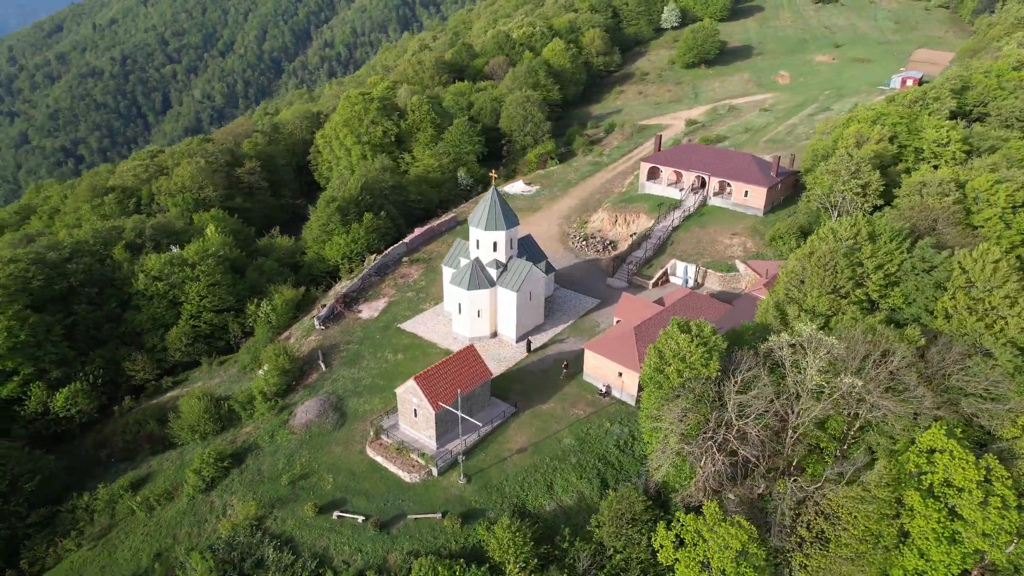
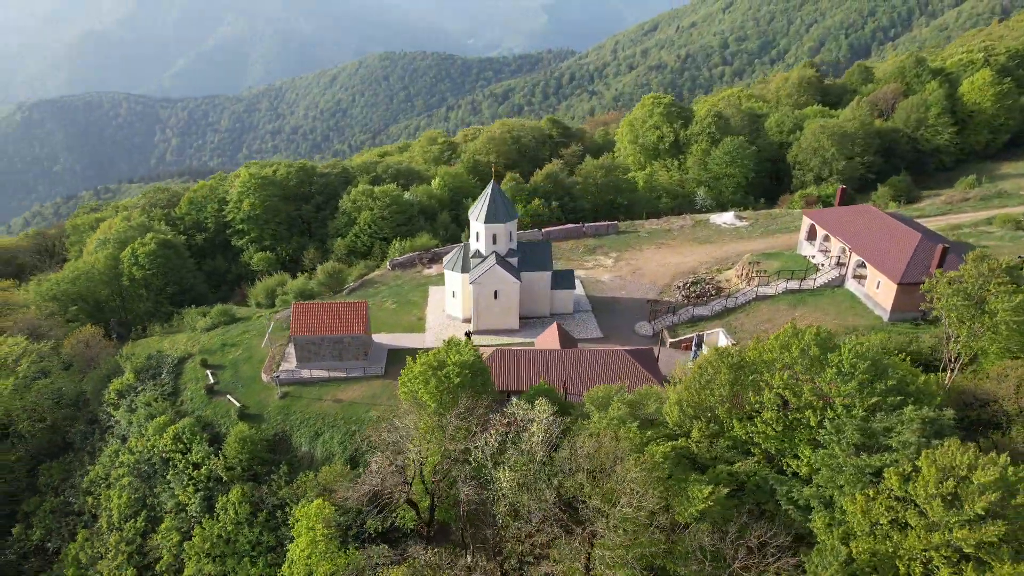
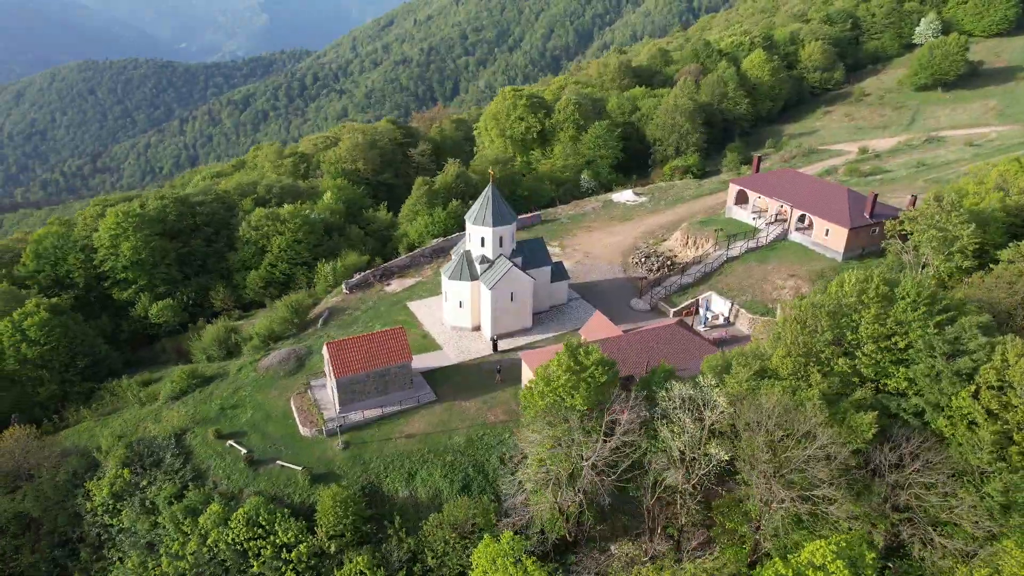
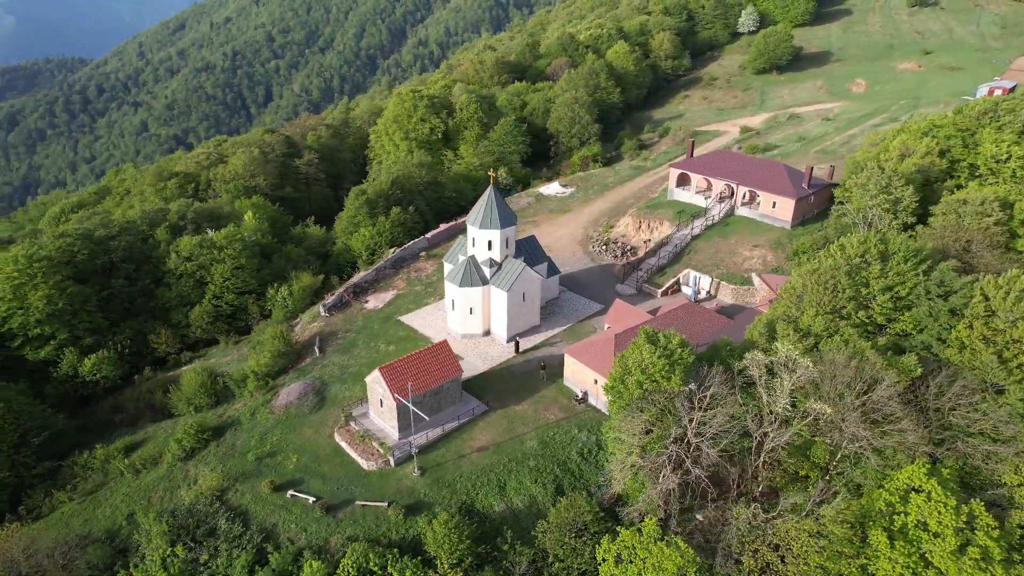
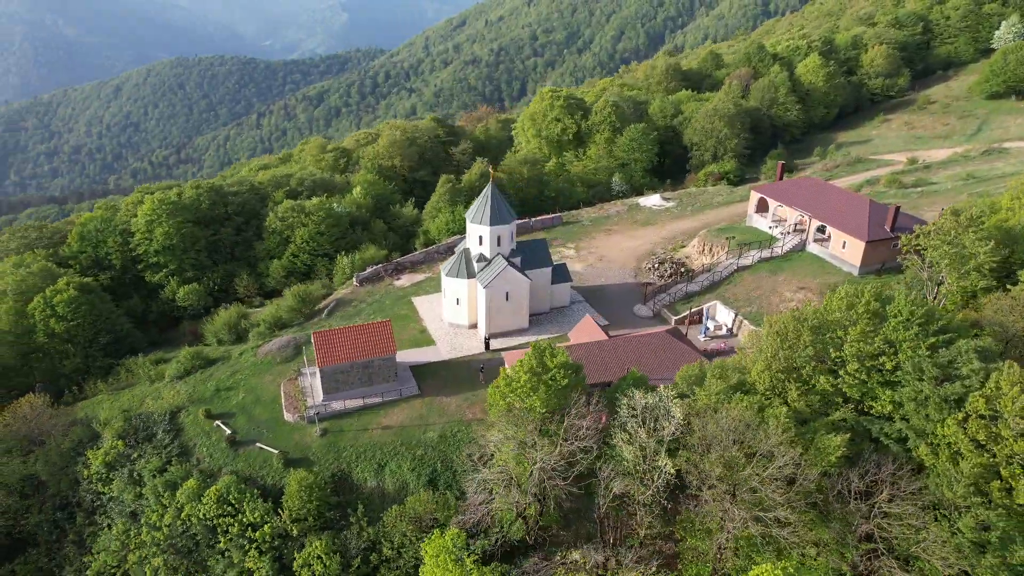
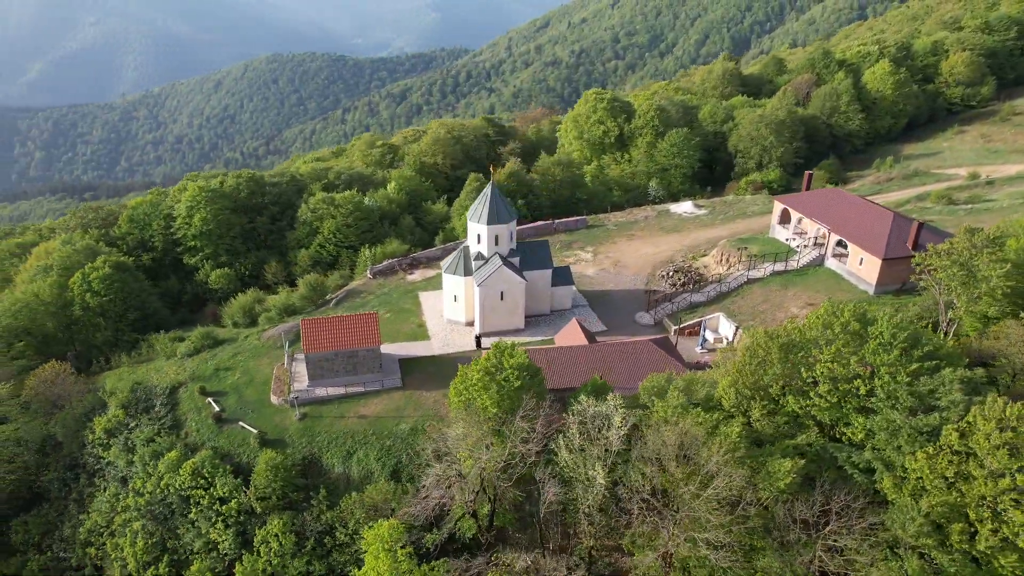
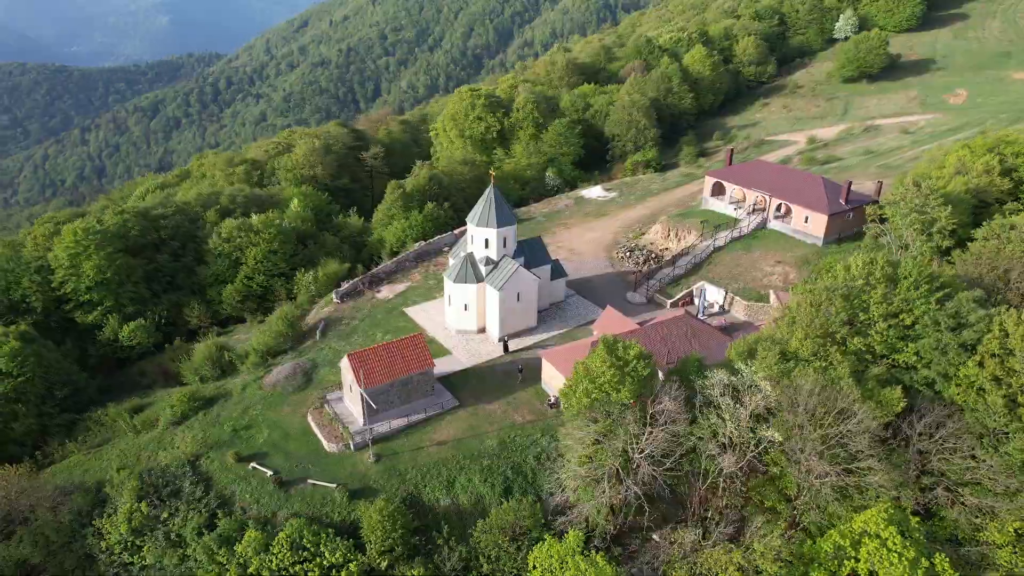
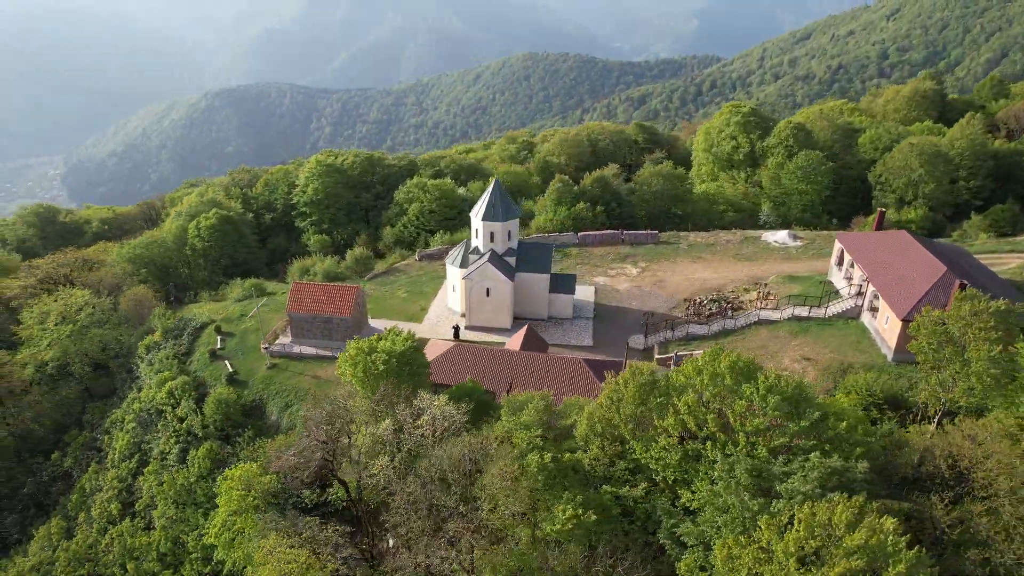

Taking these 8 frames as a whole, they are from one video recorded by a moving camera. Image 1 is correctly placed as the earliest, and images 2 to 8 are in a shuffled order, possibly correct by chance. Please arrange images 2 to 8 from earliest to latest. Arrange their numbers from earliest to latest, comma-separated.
4, 7, 3, 5, 6, 2, 8
